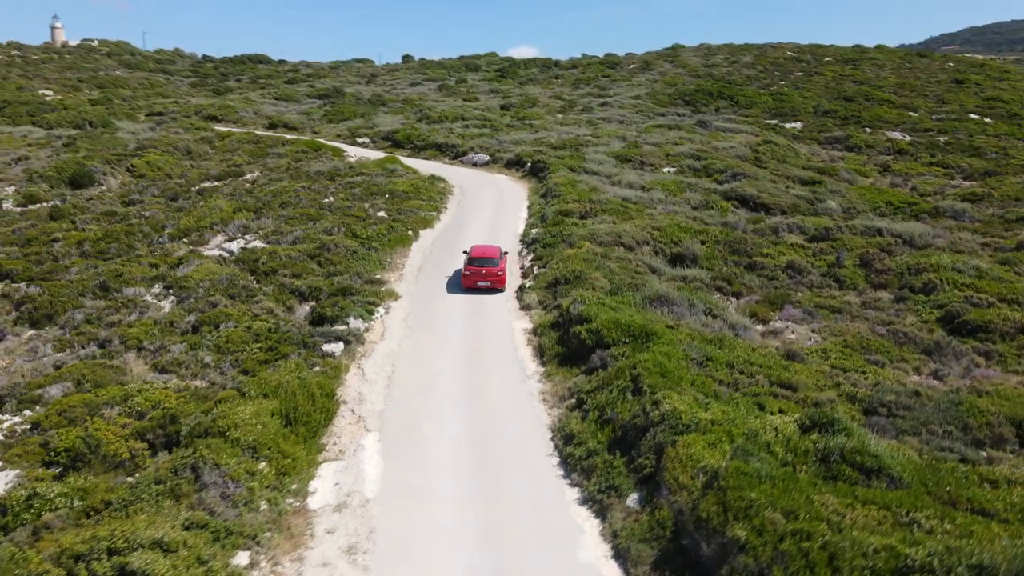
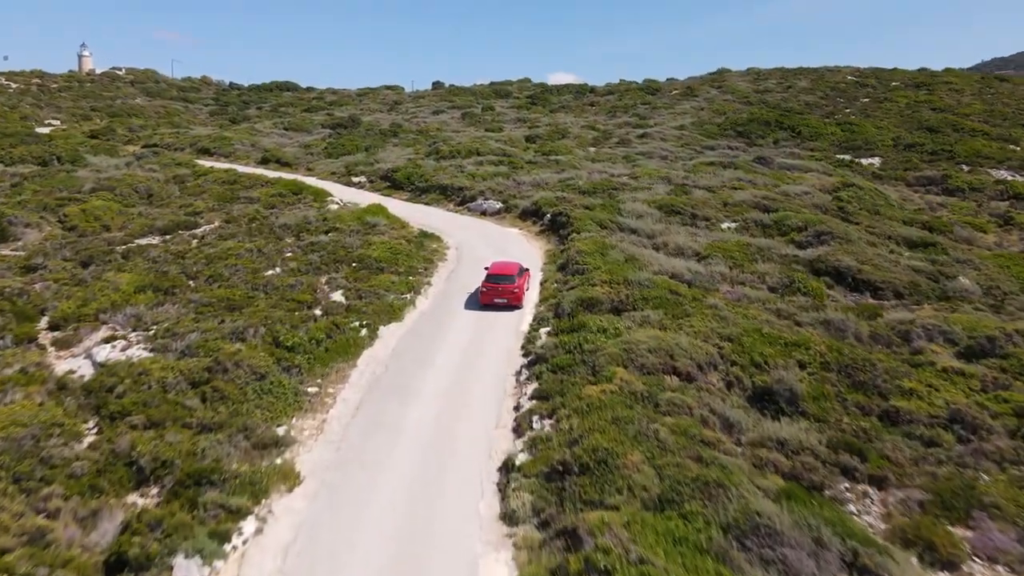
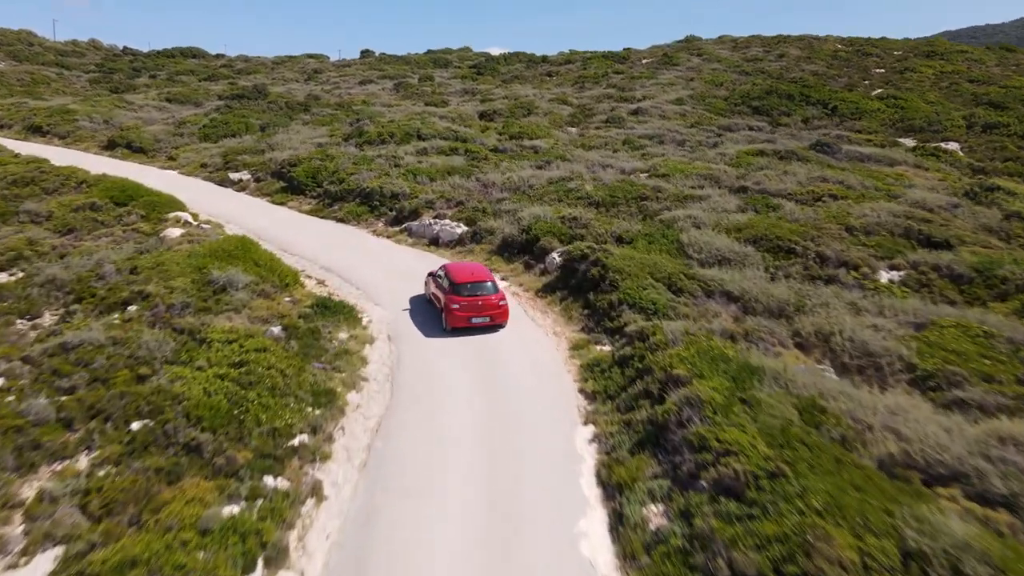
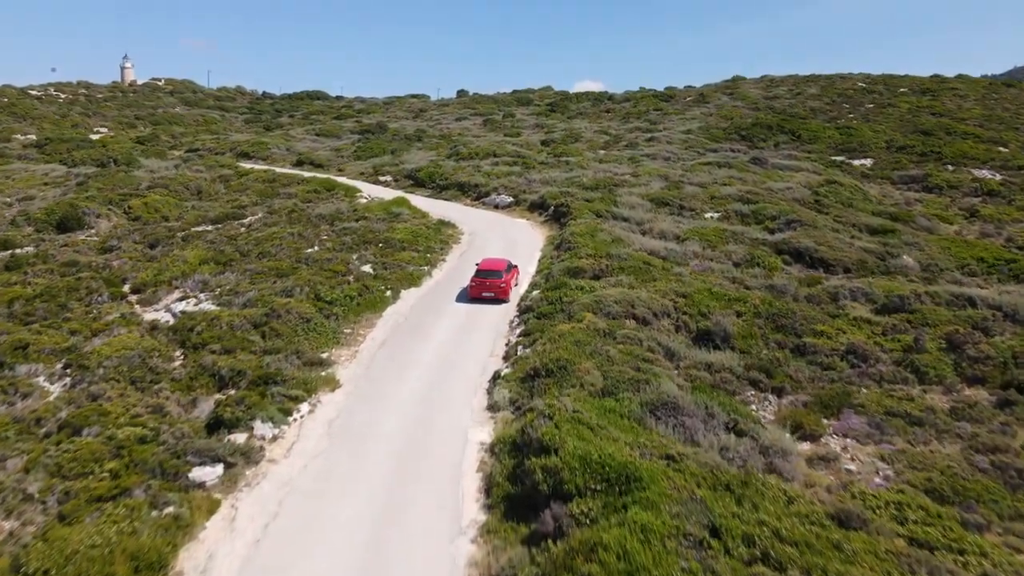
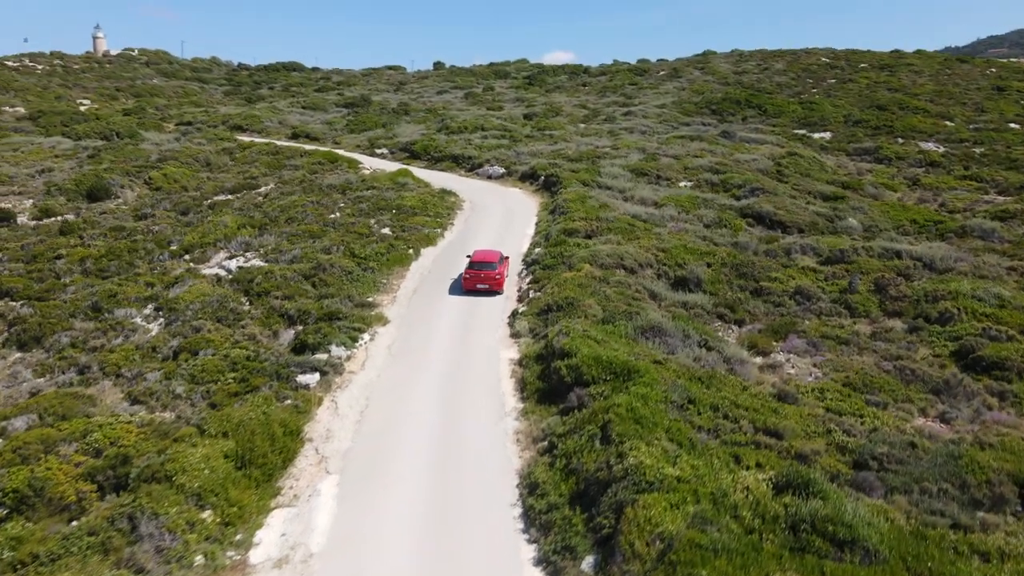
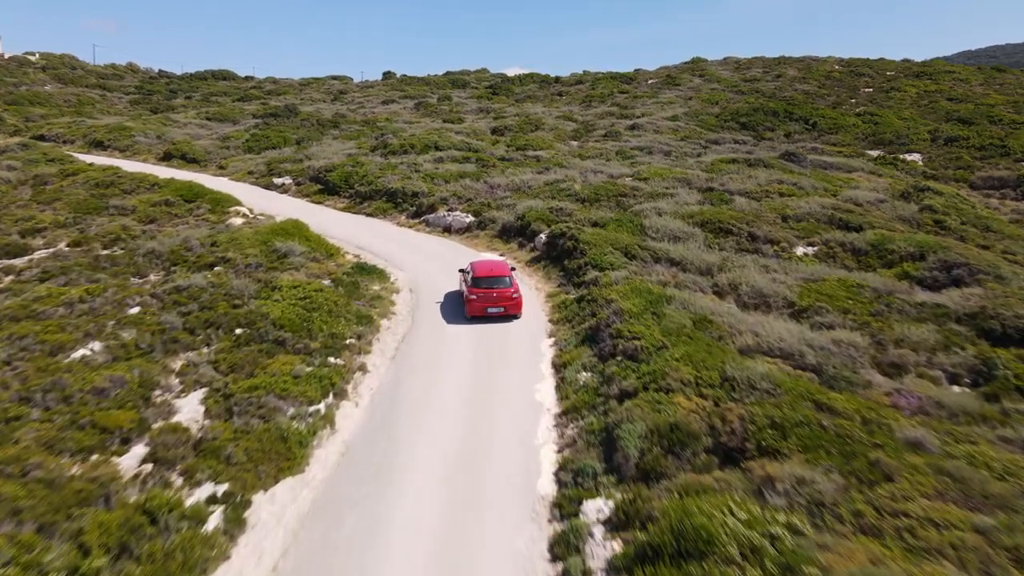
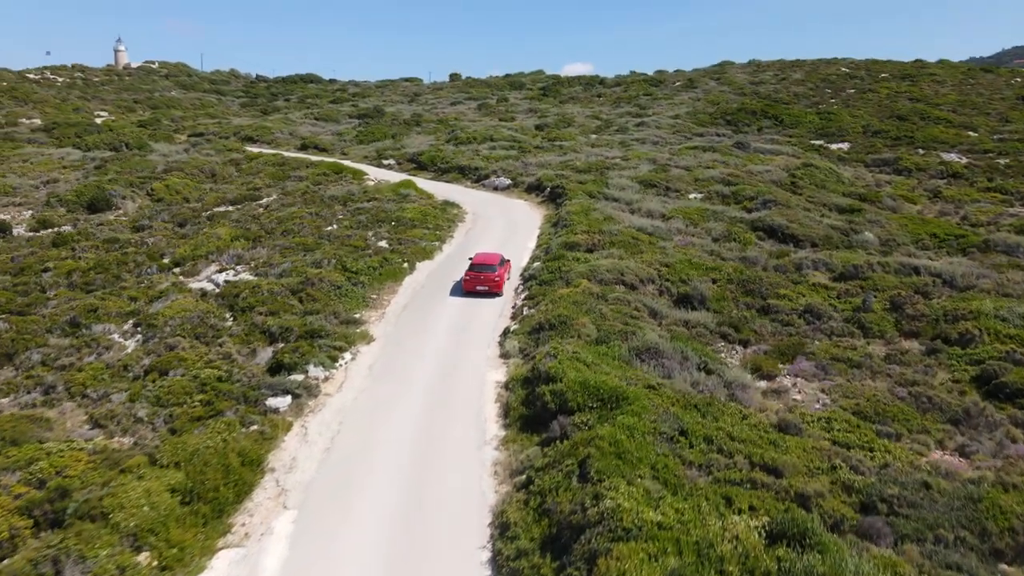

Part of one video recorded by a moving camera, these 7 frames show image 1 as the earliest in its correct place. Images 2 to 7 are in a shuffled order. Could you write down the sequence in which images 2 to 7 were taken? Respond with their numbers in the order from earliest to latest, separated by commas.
5, 7, 4, 2, 6, 3
